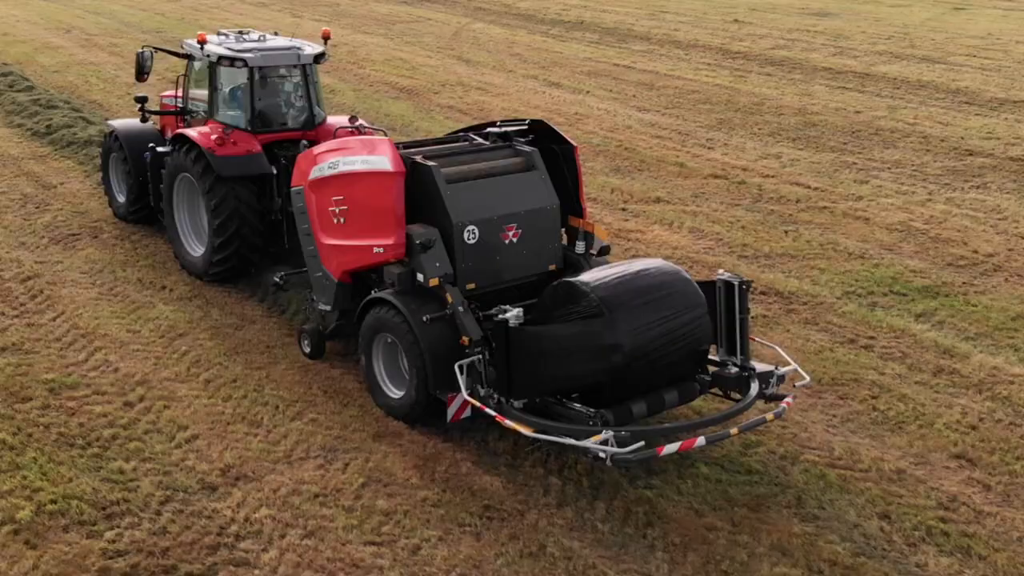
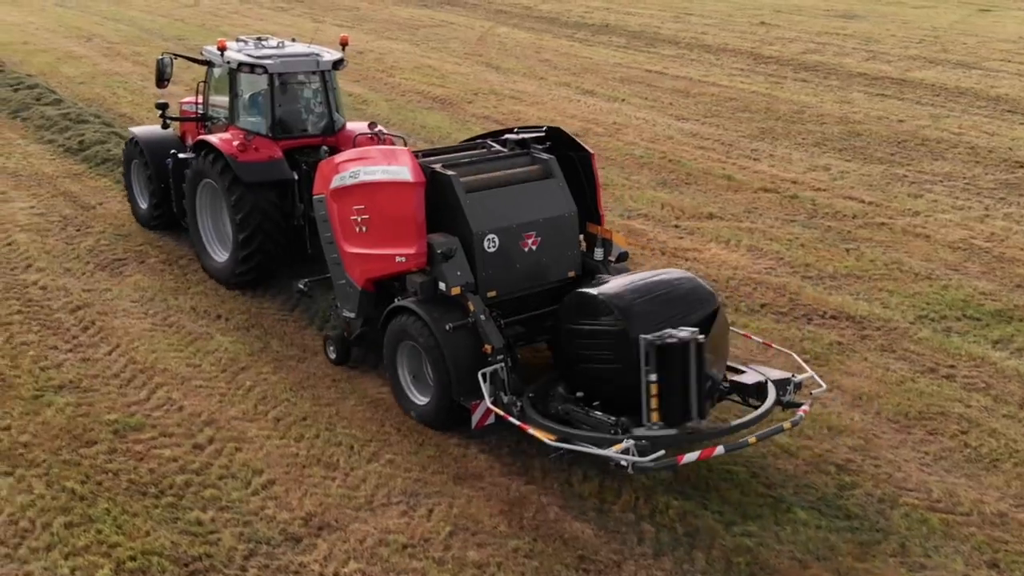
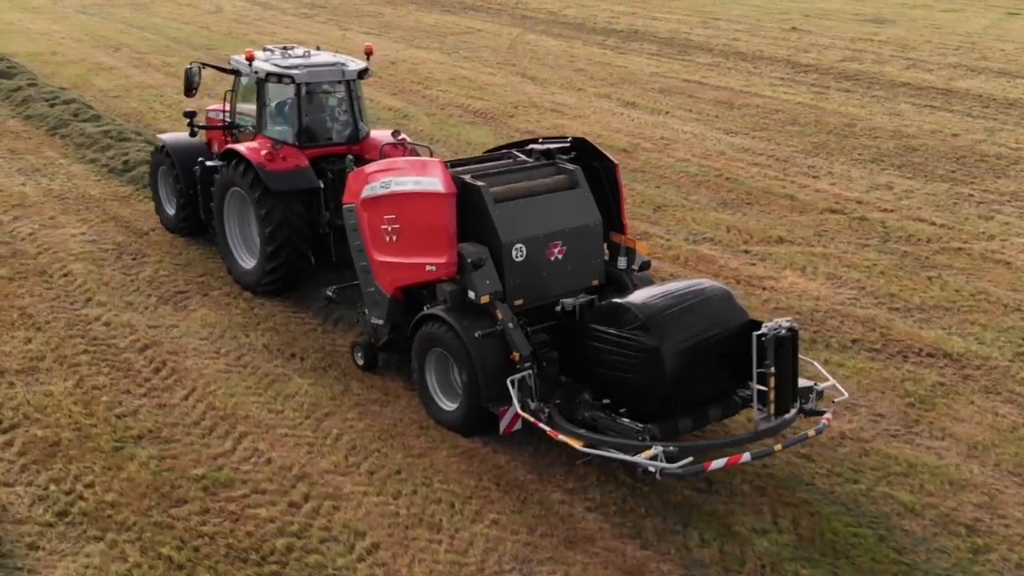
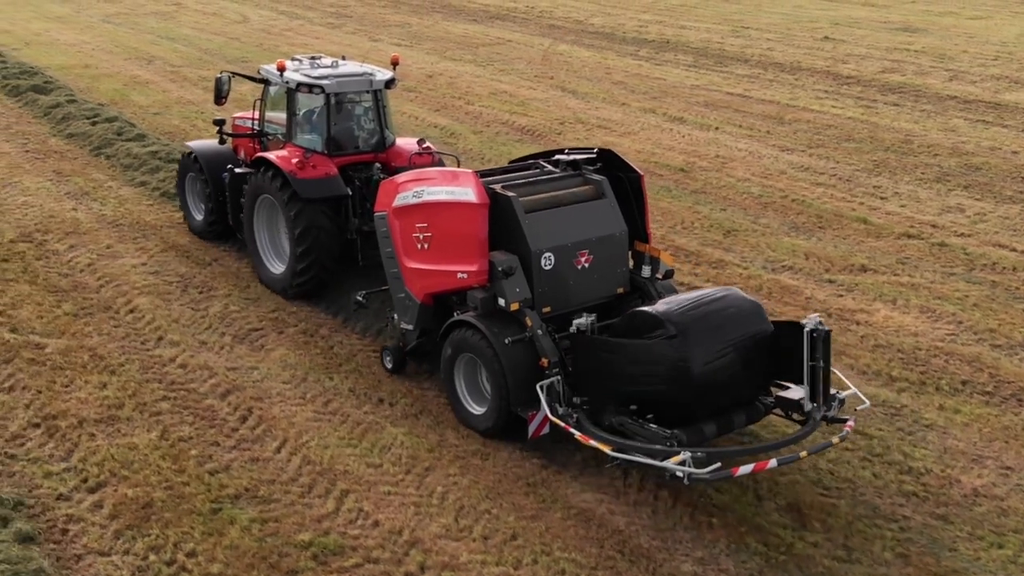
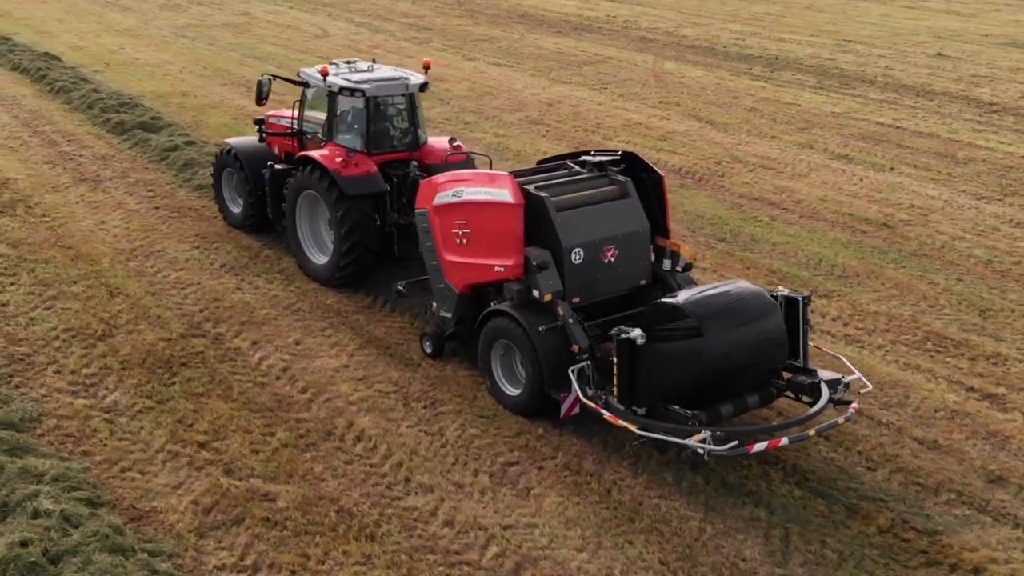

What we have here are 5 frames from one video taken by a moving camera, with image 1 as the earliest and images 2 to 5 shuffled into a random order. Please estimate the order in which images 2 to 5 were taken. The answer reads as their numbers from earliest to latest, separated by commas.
2, 3, 4, 5
